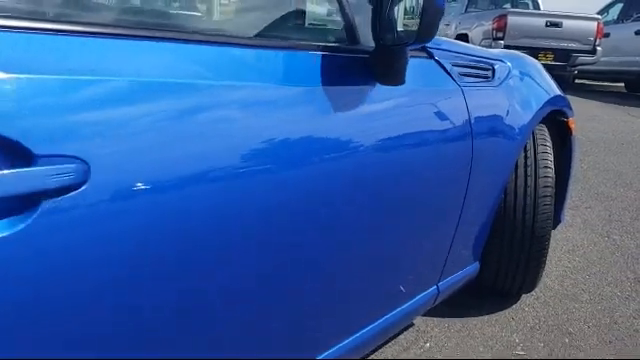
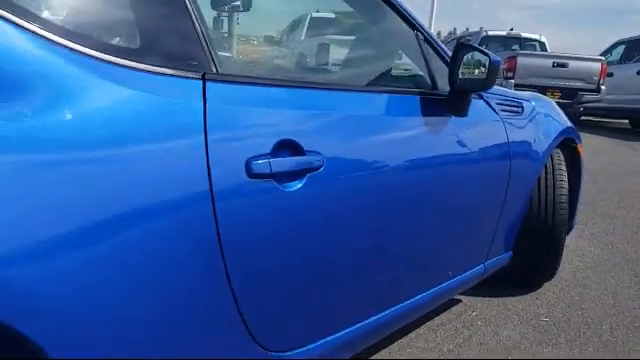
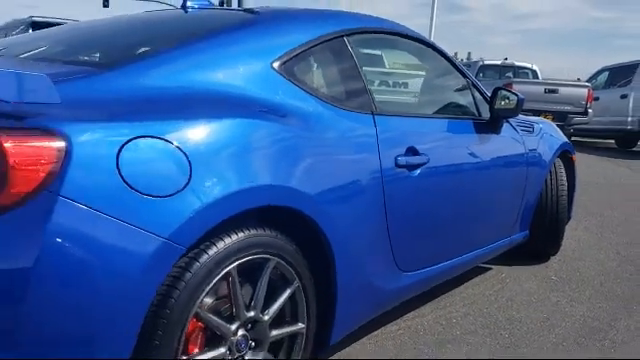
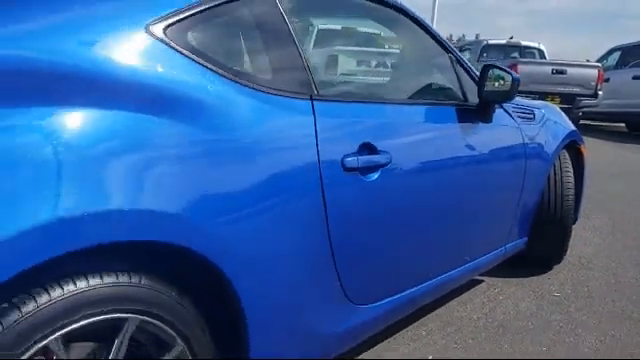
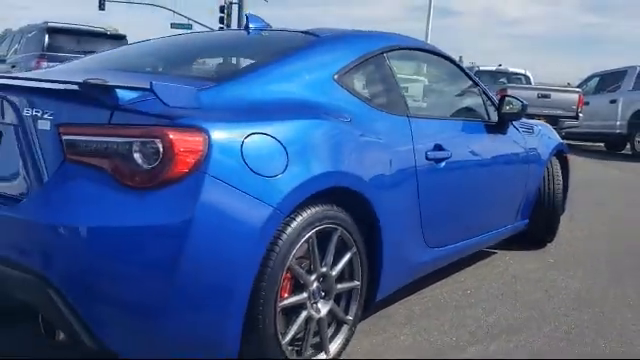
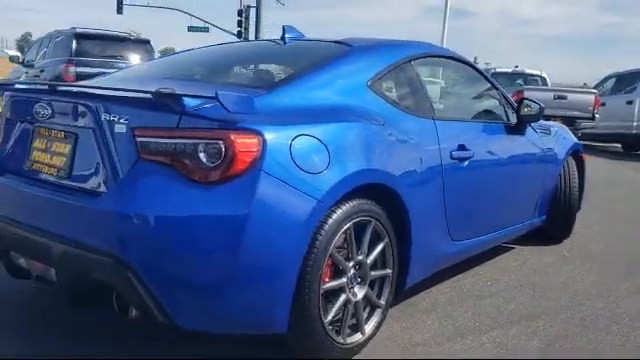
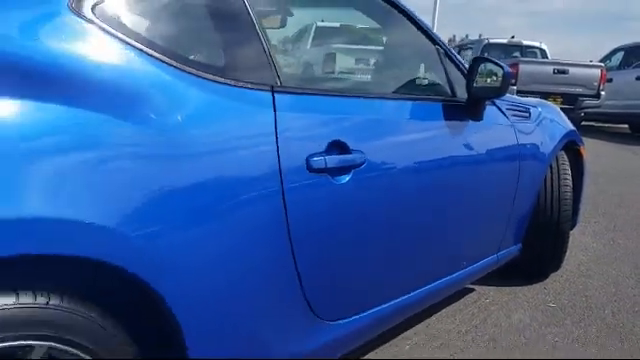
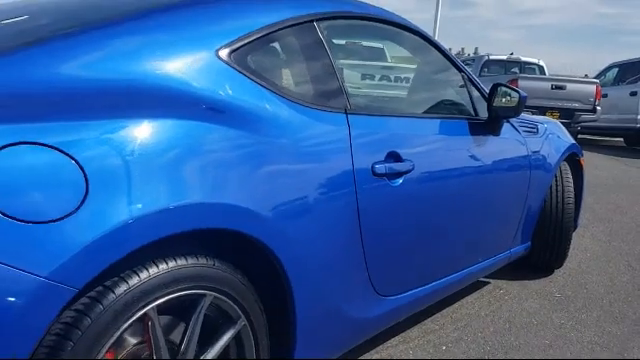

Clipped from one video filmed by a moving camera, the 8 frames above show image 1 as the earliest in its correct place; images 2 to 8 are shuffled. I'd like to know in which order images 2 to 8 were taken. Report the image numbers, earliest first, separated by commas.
2, 7, 4, 8, 3, 5, 6
